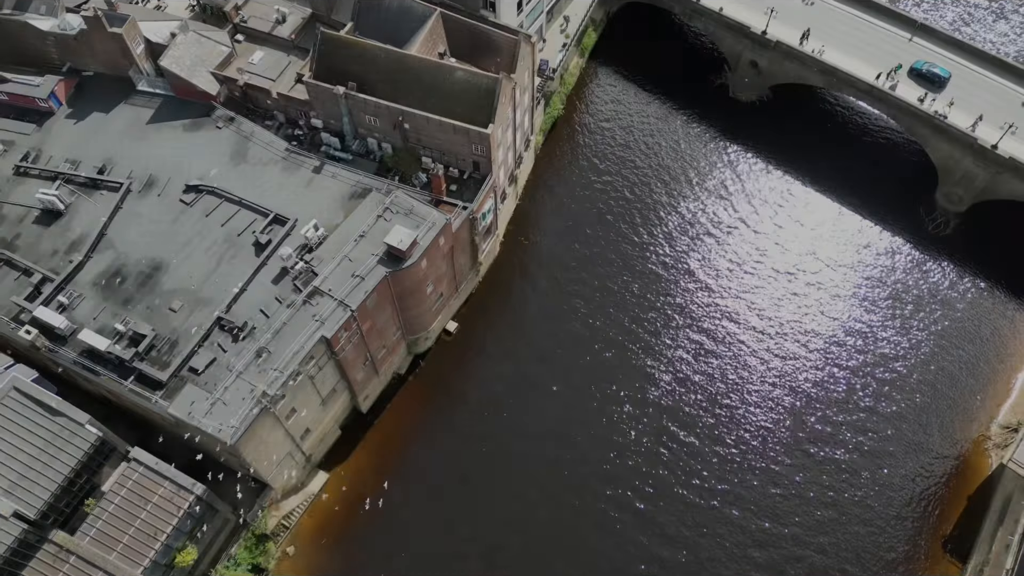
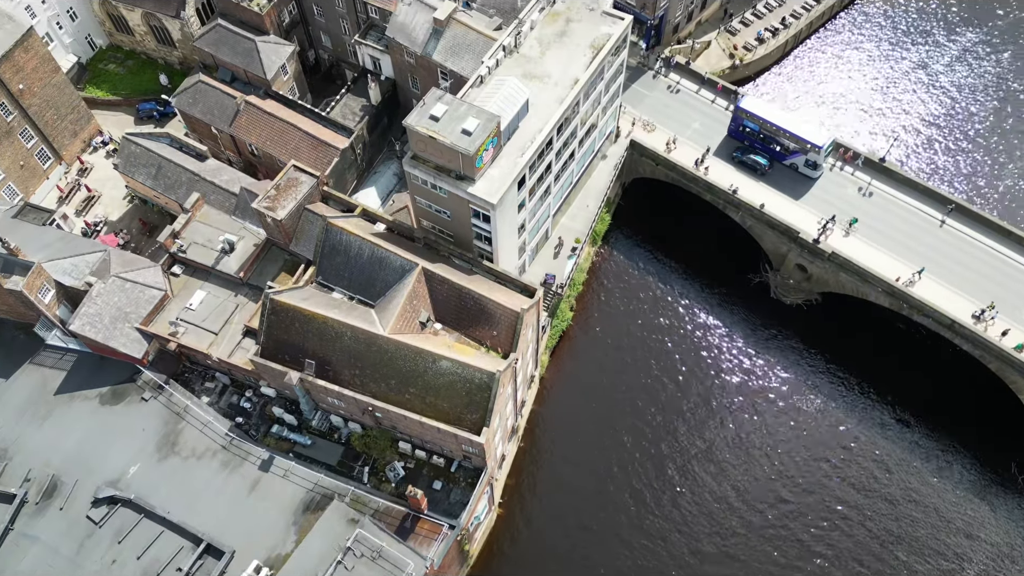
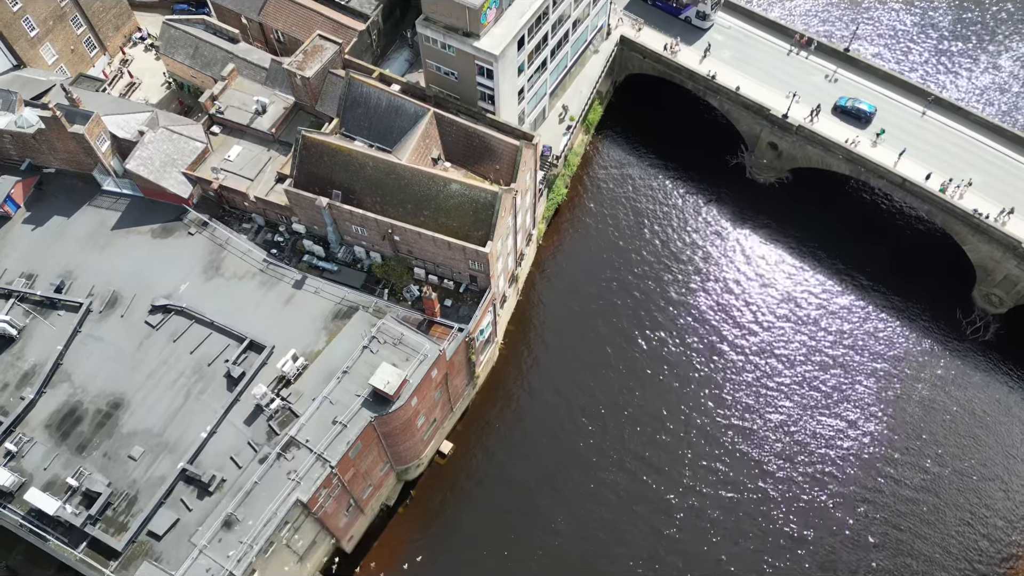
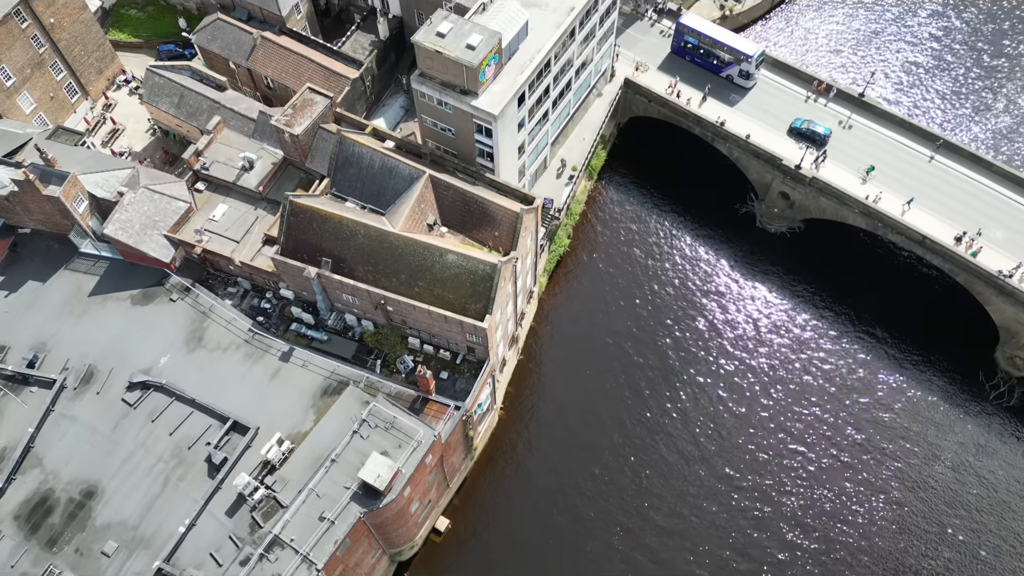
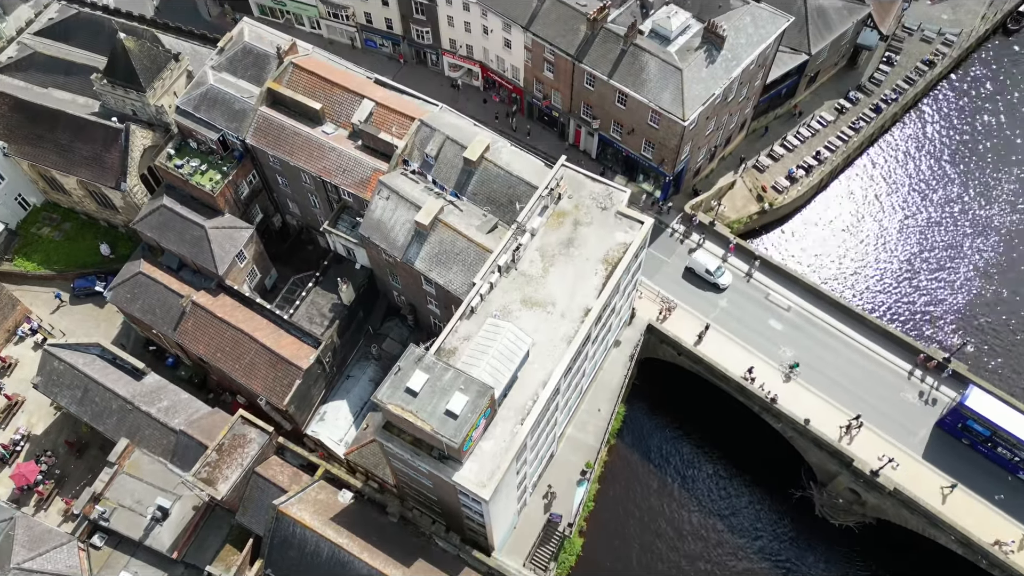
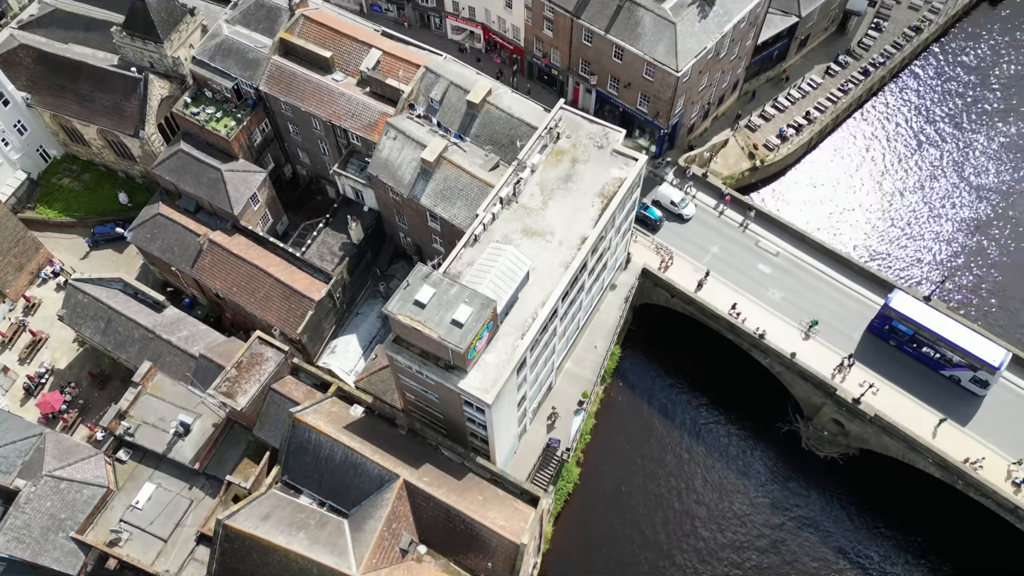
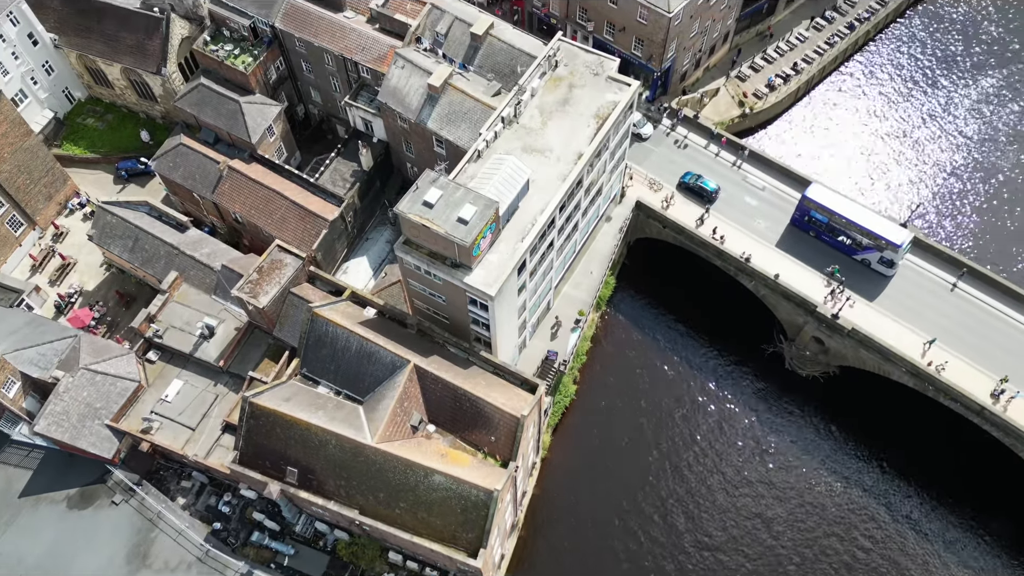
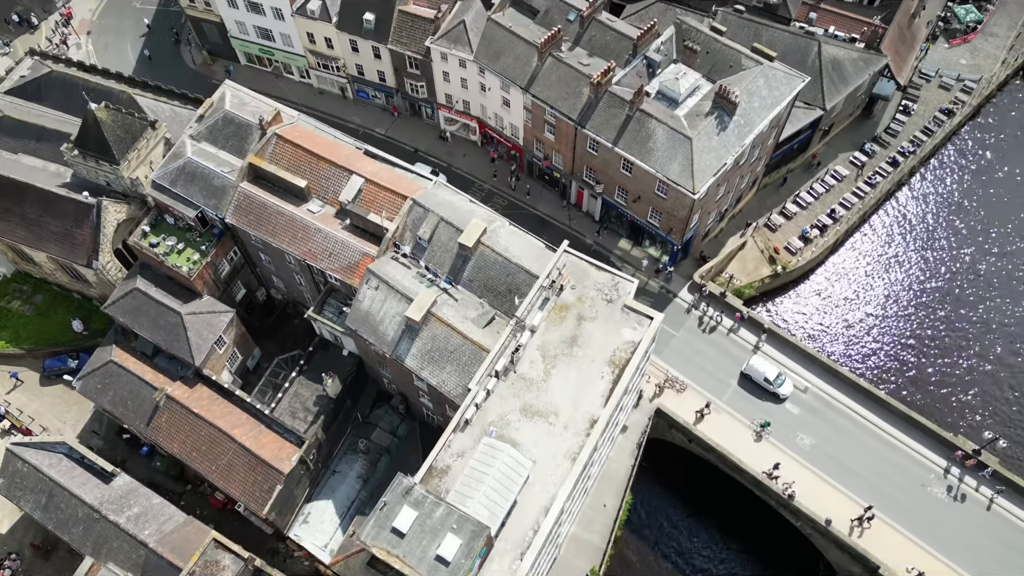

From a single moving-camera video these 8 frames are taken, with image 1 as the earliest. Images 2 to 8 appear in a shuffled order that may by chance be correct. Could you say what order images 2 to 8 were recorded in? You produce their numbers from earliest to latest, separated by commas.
3, 4, 2, 7, 6, 5, 8
